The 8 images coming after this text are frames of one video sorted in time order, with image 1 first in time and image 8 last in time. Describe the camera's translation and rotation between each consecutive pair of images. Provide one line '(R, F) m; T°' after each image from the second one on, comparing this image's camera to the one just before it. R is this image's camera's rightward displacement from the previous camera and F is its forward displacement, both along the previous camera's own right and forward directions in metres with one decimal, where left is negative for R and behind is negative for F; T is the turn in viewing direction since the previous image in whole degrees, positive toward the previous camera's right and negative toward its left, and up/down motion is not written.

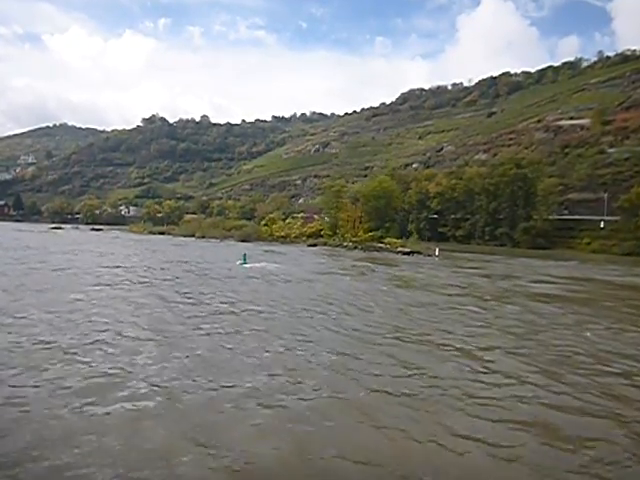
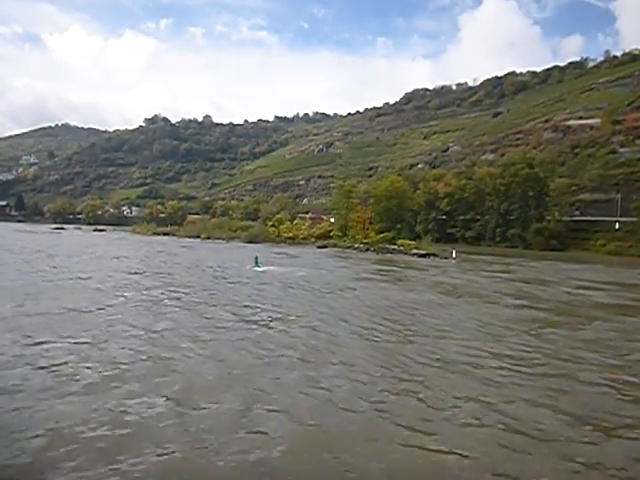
(-1.6, +2.5) m; 0°
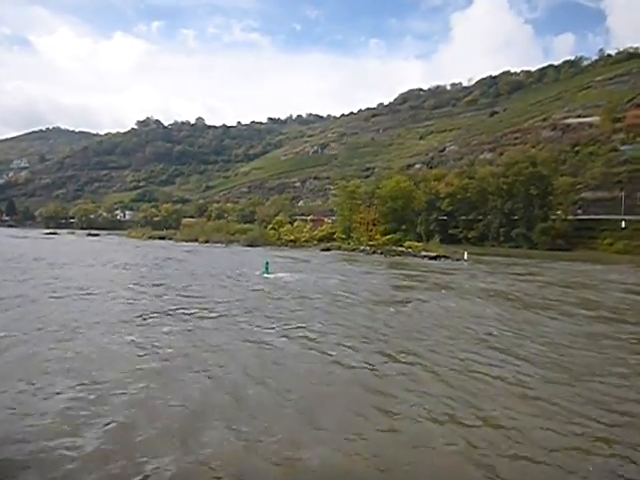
(-1.8, +2.8) m; +1°
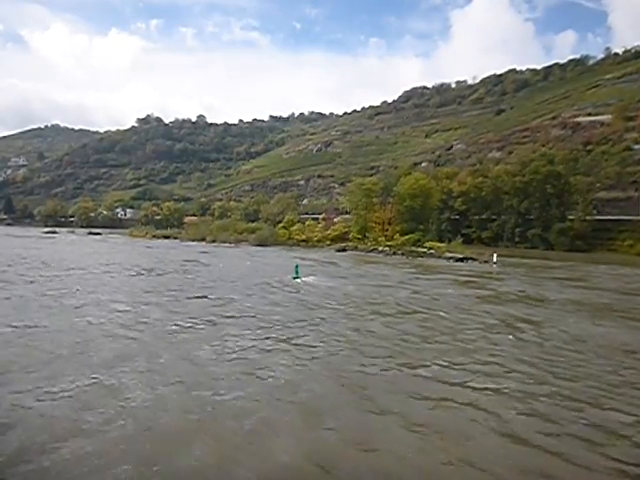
(-2.9, +3.4) m; 0°
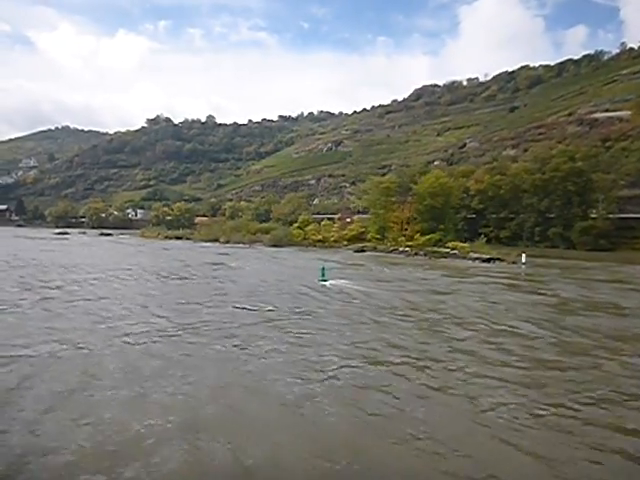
(-1.6, +2.1) m; -1°
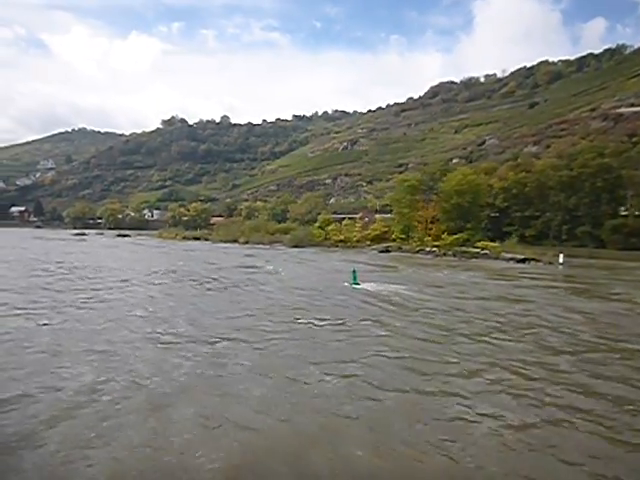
(-1.6, +2.0) m; -2°
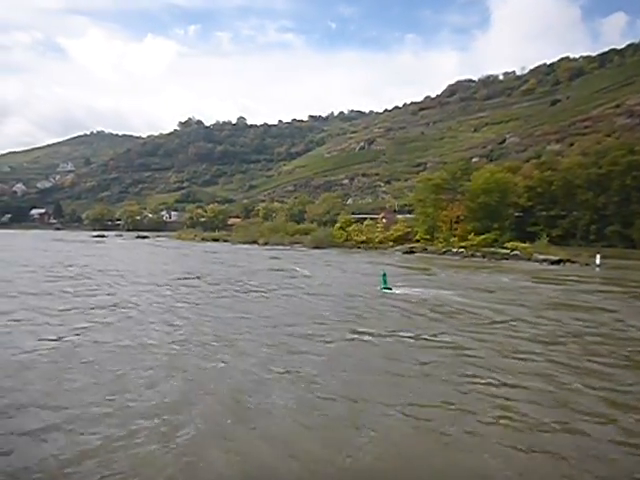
(-1.2, +1.6) m; -2°
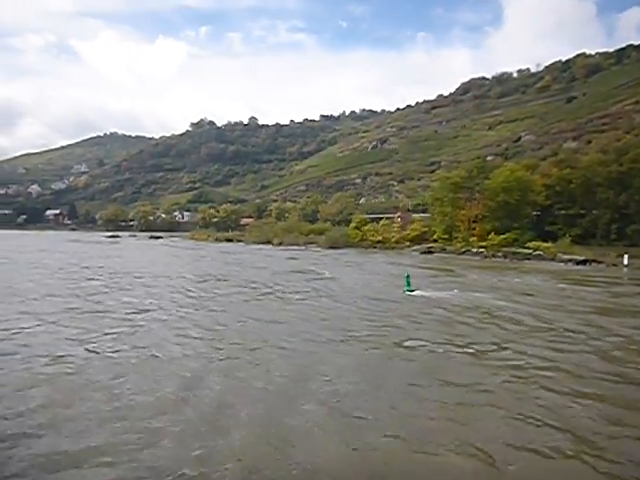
(-0.8, +1.0) m; -1°
